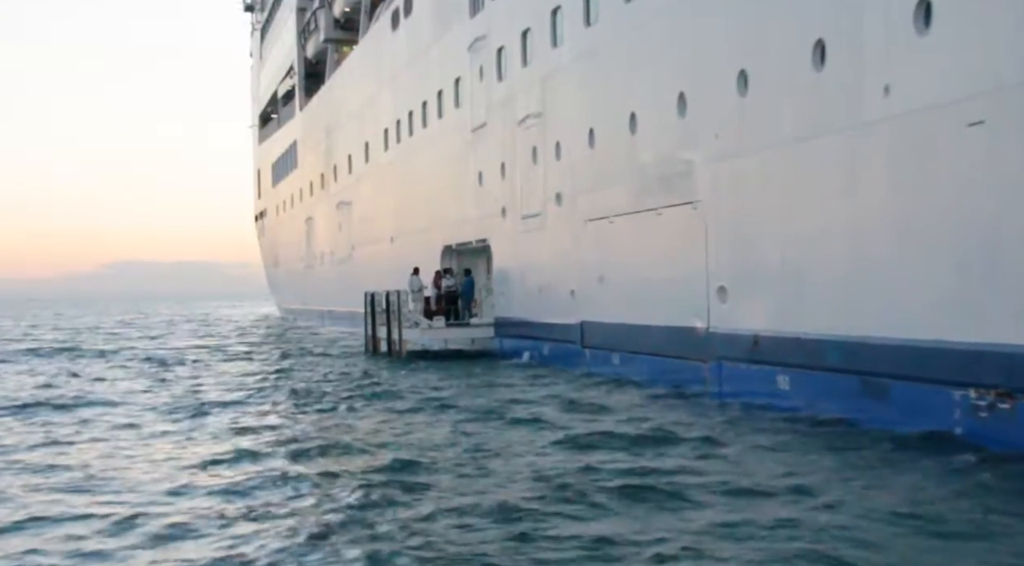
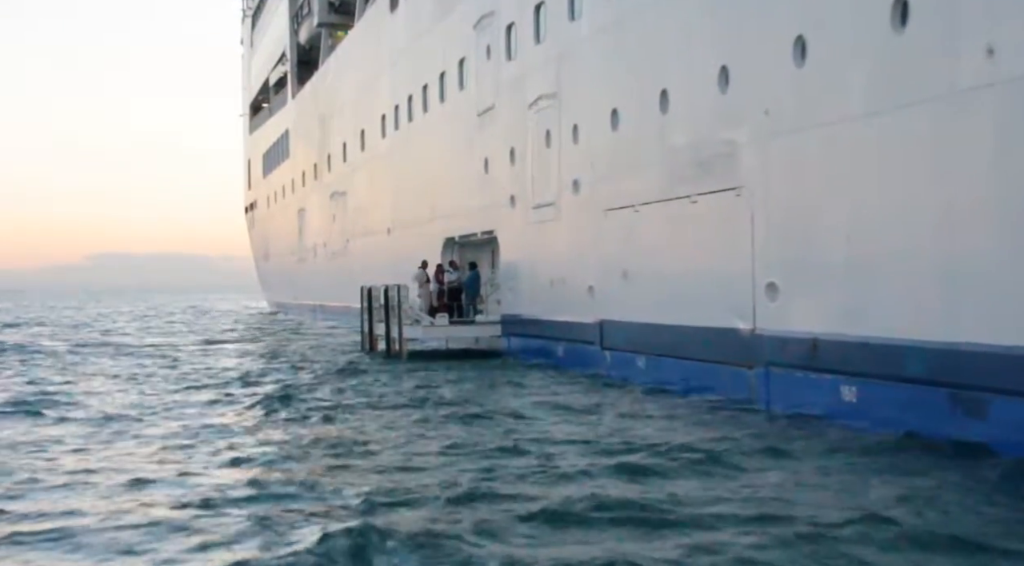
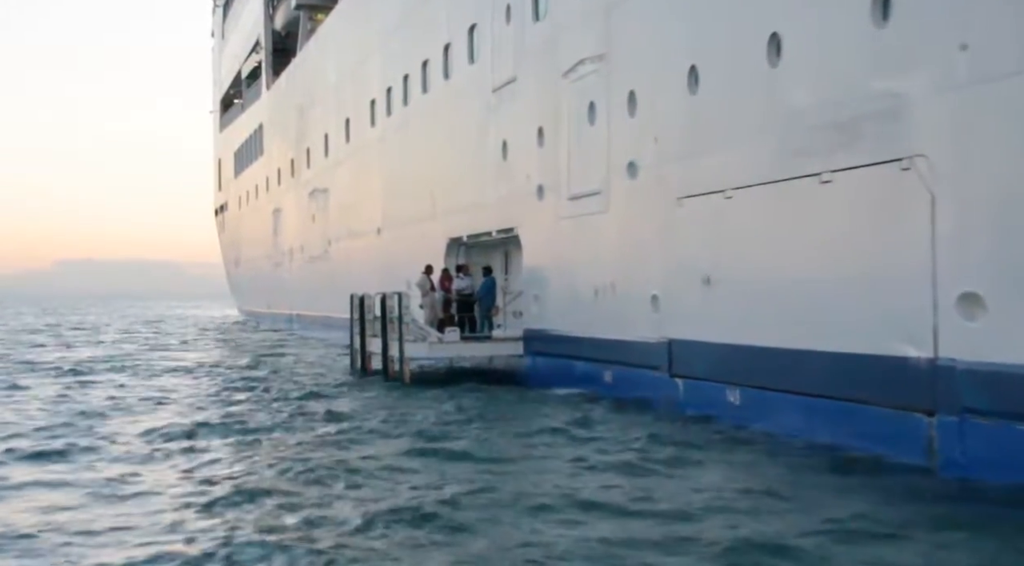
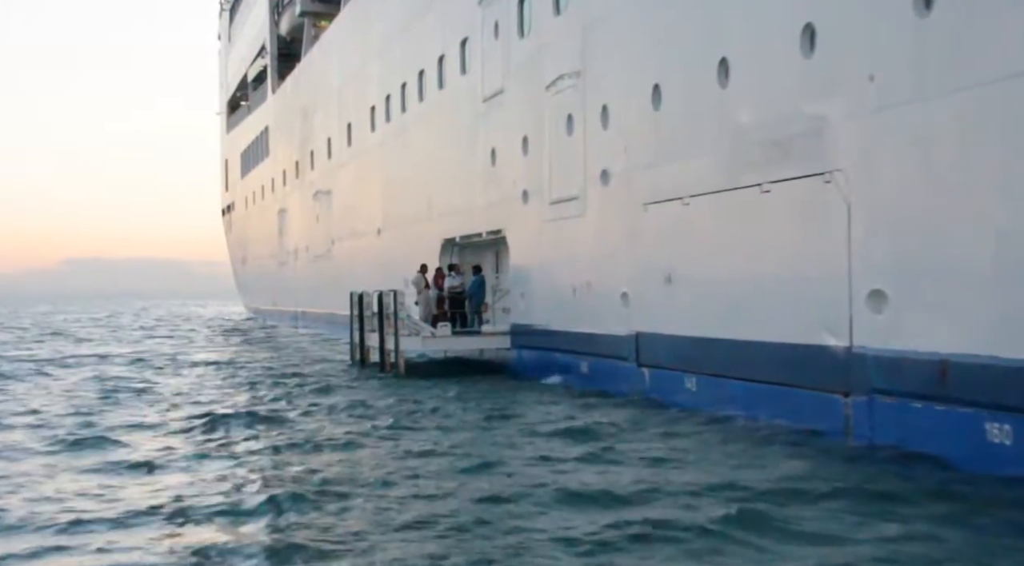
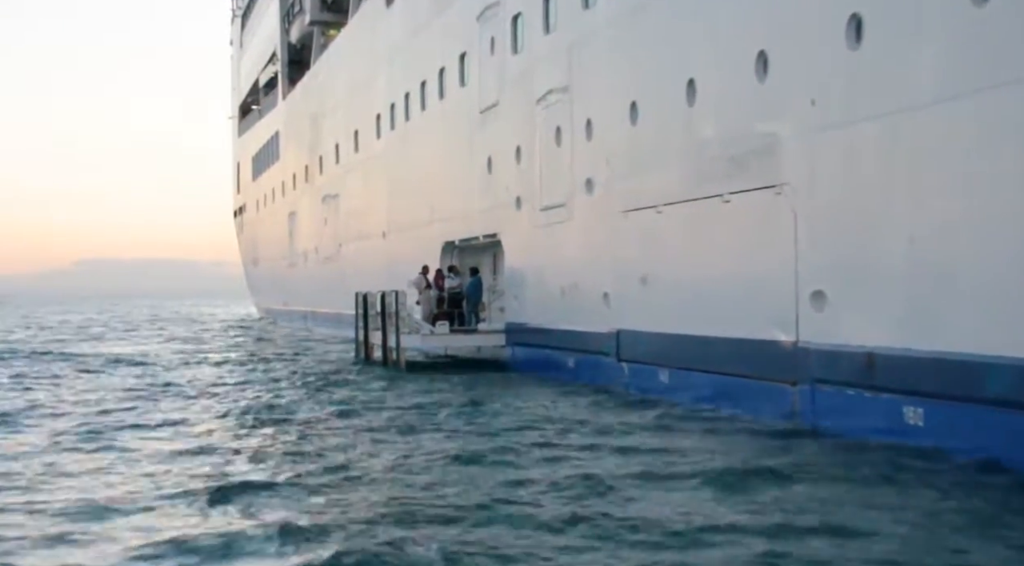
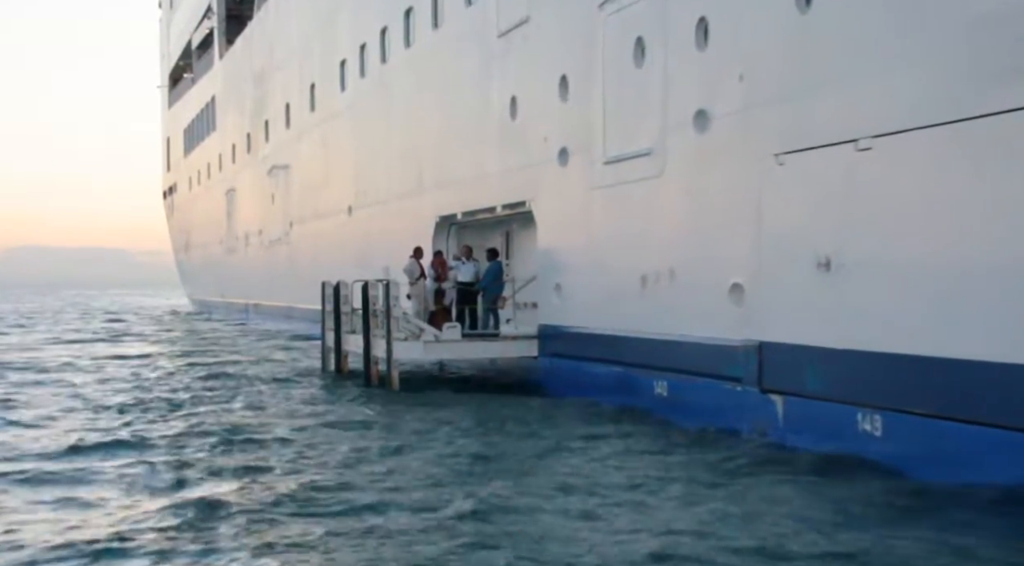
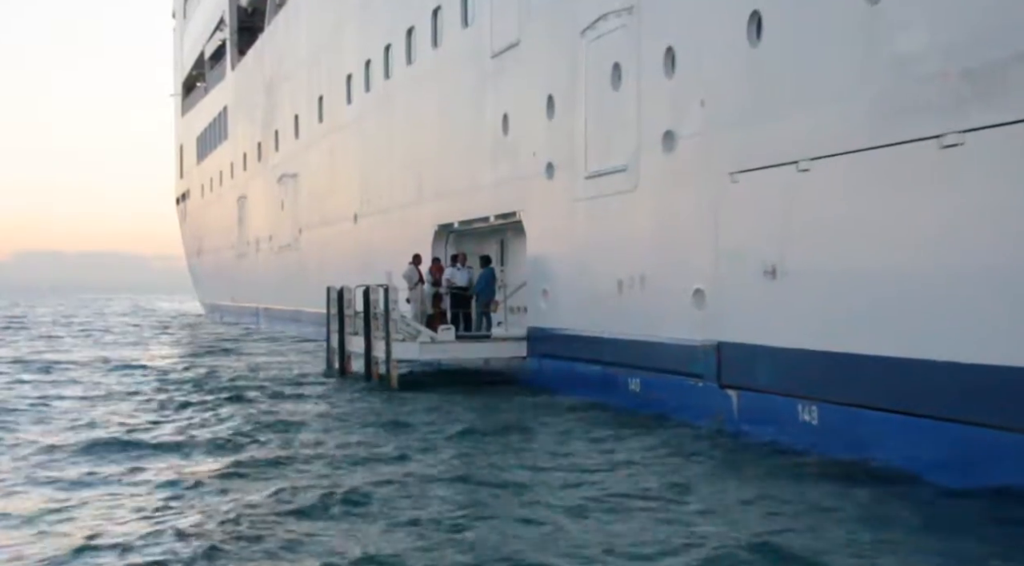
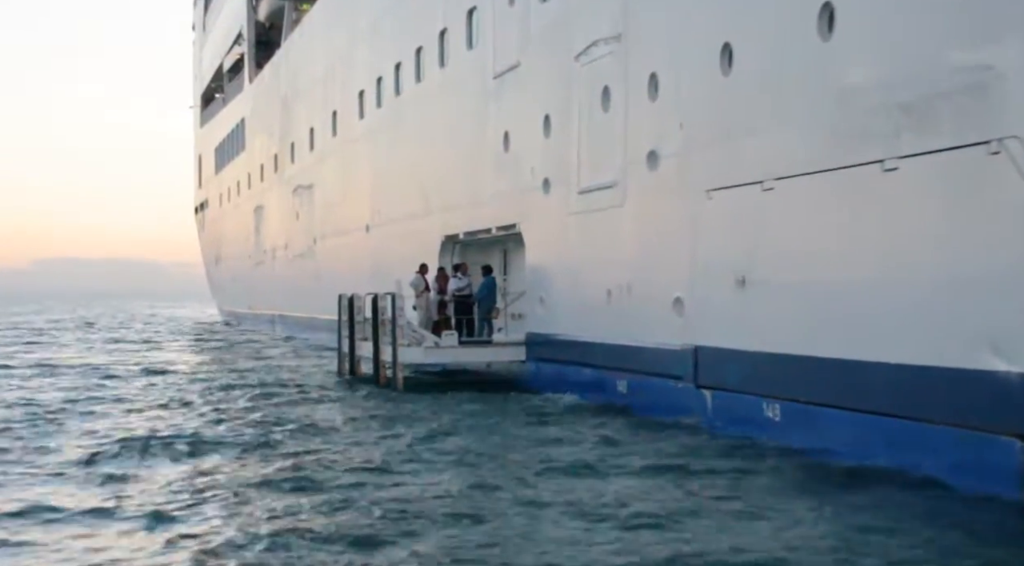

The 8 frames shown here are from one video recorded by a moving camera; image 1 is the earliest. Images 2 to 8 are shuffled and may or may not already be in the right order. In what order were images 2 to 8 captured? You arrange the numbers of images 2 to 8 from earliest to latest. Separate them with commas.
2, 5, 4, 3, 8, 7, 6
